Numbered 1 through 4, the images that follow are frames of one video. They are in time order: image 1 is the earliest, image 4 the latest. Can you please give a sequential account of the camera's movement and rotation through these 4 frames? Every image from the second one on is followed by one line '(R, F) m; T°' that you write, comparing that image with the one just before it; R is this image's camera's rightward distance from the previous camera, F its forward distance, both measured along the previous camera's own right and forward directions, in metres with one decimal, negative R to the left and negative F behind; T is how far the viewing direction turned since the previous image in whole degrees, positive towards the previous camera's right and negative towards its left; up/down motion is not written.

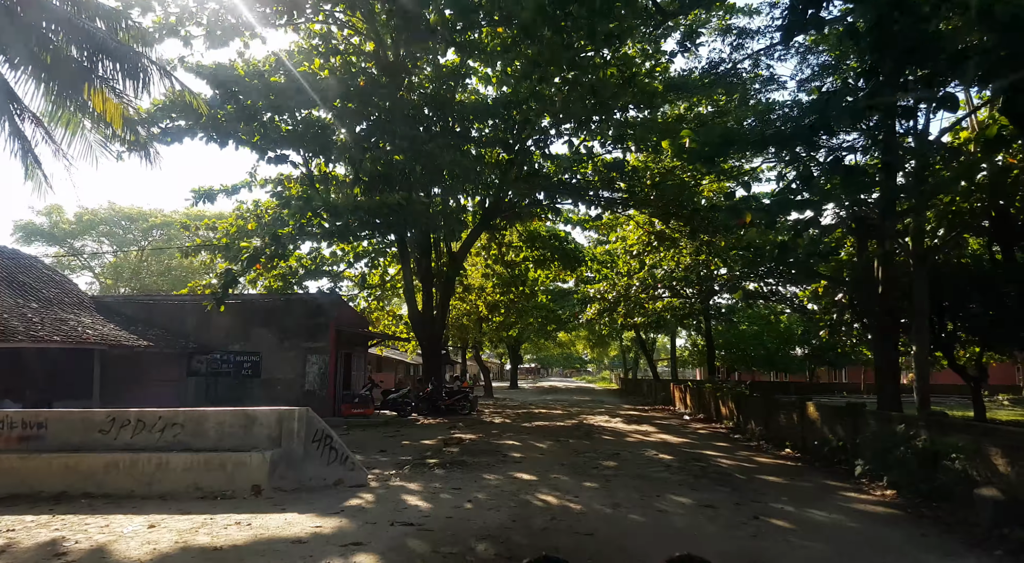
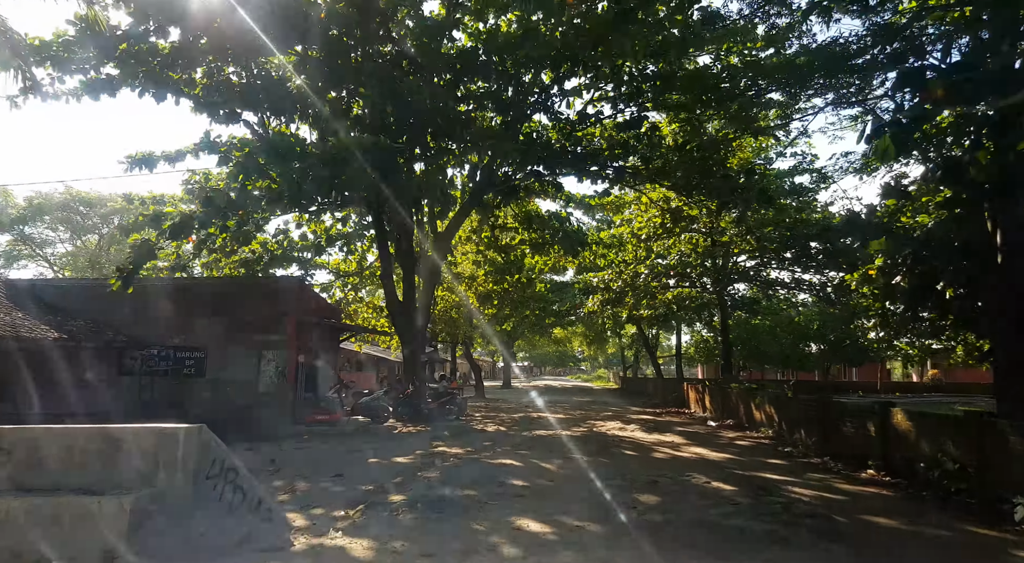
(-0.1, +2.3) m; +1°
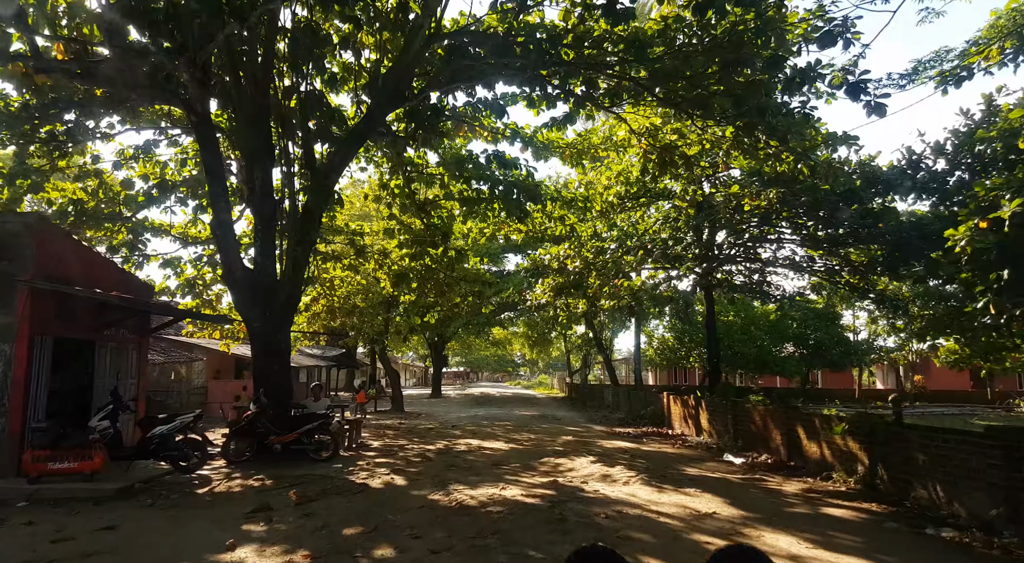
(+0.4, +5.0) m; +6°
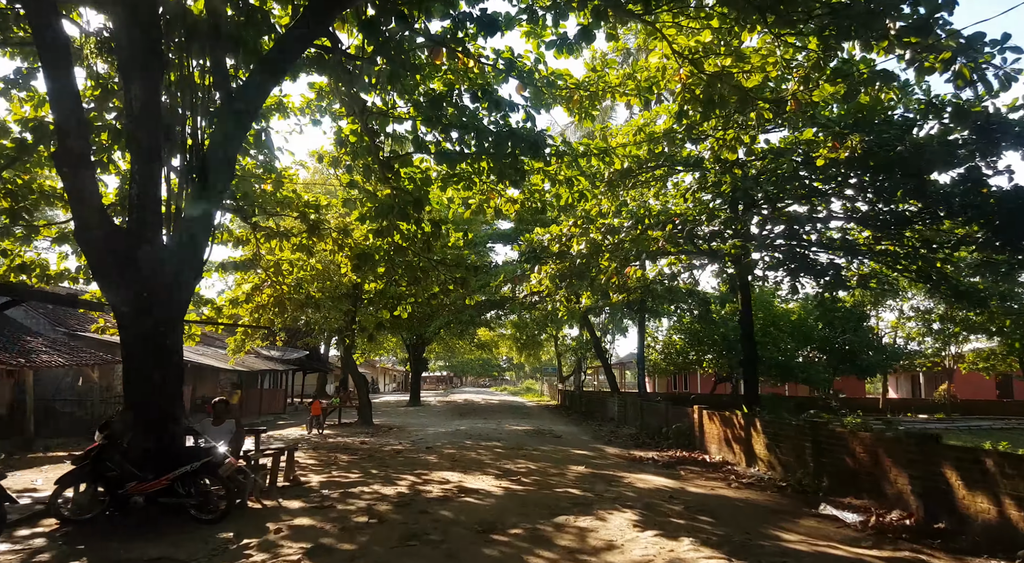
(-0.1, +2.9) m; +1°
